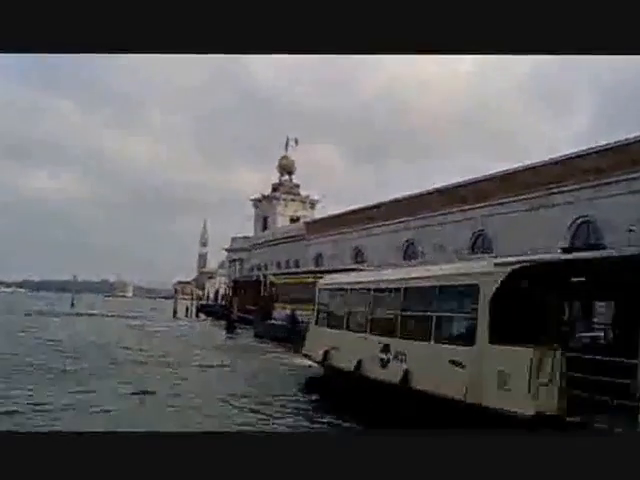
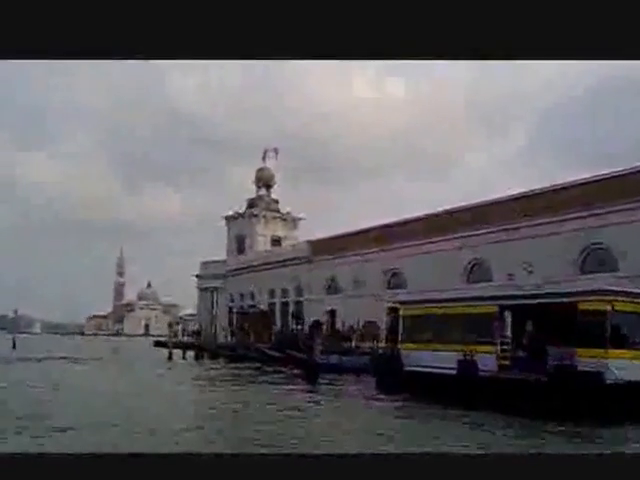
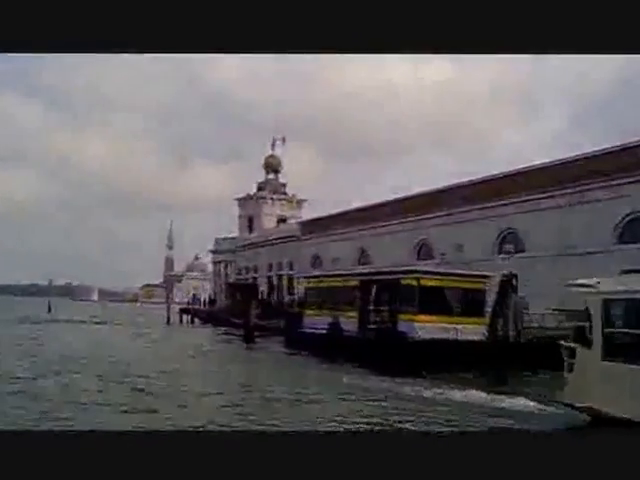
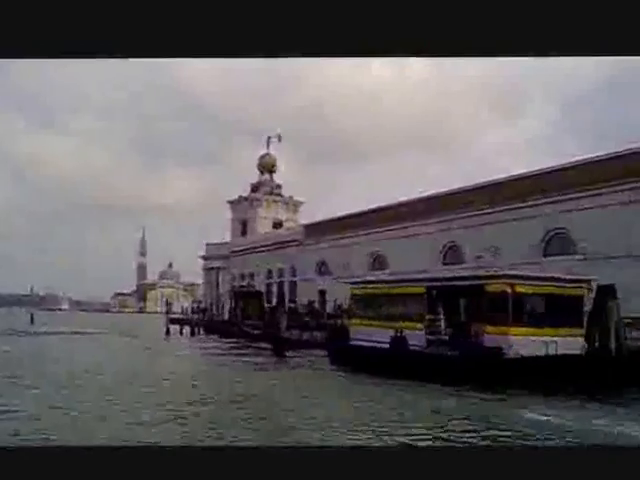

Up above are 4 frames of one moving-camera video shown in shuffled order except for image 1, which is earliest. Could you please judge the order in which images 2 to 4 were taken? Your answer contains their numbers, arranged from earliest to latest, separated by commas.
3, 4, 2
